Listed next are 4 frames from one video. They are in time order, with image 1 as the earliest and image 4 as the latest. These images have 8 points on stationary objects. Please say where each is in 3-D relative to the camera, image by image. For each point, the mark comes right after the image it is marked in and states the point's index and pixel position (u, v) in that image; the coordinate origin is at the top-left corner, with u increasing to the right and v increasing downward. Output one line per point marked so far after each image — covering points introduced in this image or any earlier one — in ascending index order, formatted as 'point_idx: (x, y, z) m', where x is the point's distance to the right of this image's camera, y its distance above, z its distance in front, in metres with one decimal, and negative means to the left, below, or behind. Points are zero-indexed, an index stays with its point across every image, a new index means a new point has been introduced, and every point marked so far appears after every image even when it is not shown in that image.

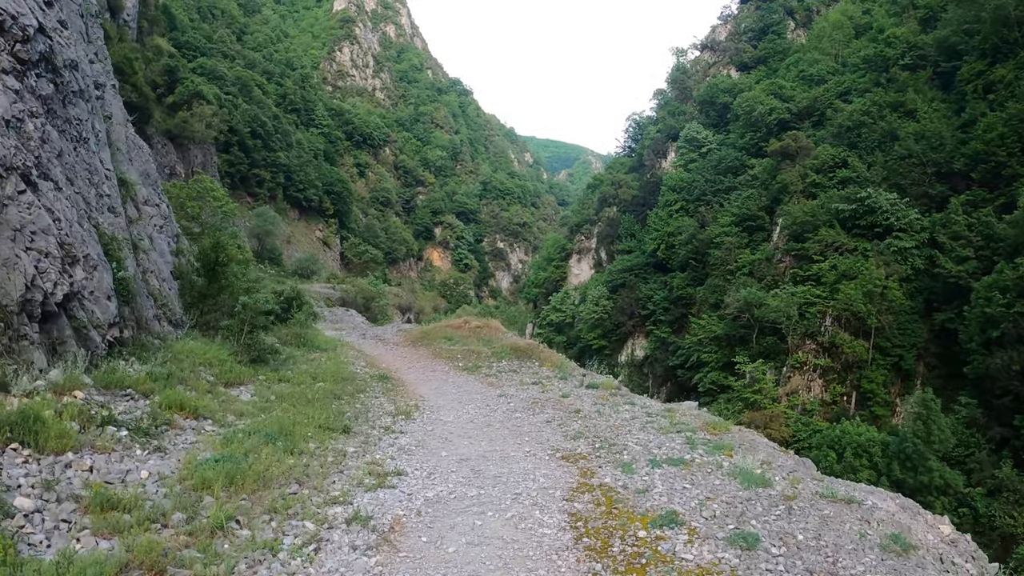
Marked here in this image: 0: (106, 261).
0: (-6.7, +0.5, +9.2) m
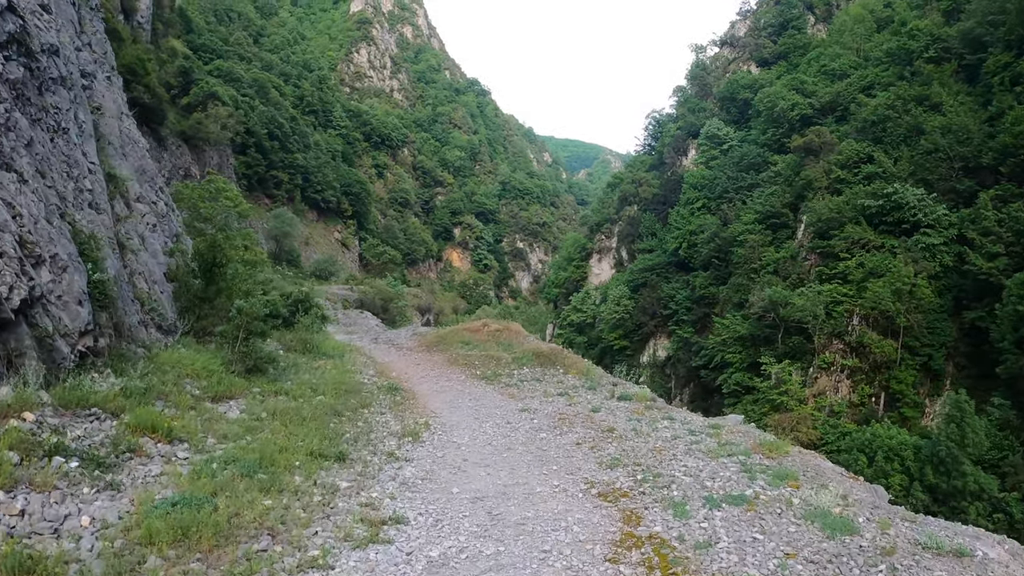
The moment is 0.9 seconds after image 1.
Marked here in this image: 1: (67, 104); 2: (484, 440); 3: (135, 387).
0: (-6.4, +0.4, +8.2) m
1: (-8.1, +3.4, +10.2) m
2: (-0.4, -2.0, +7.5) m
3: (-5.2, -1.4, +7.7) m
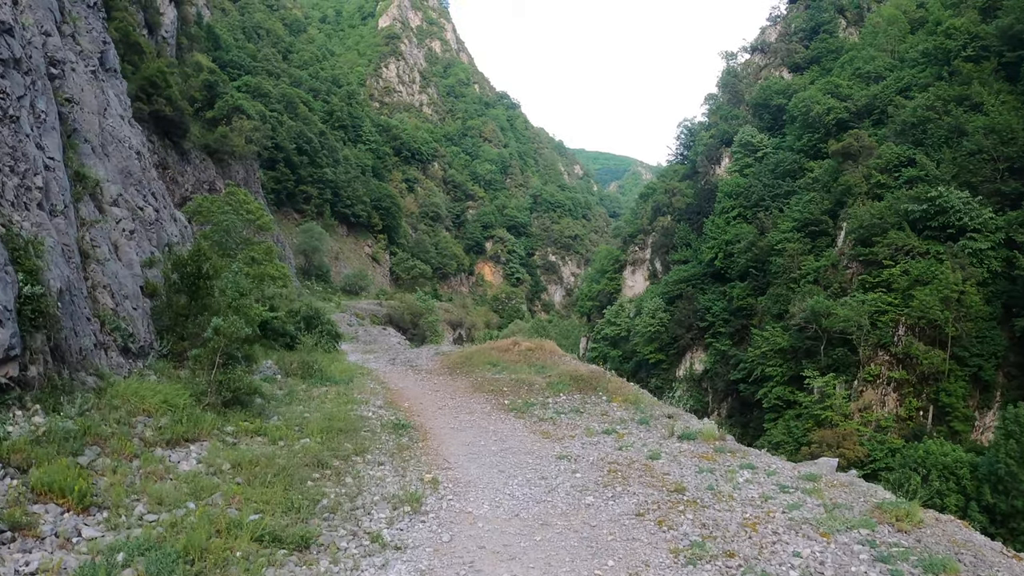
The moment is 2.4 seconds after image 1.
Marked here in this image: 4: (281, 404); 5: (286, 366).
0: (-6.0, +0.2, +6.6) m
1: (-7.7, +3.1, +8.7) m
2: (0.0, -2.2, +5.6) m
3: (-4.8, -1.5, +6.0) m
4: (-3.9, -1.9, +9.5) m
5: (-4.7, -1.6, +11.6) m
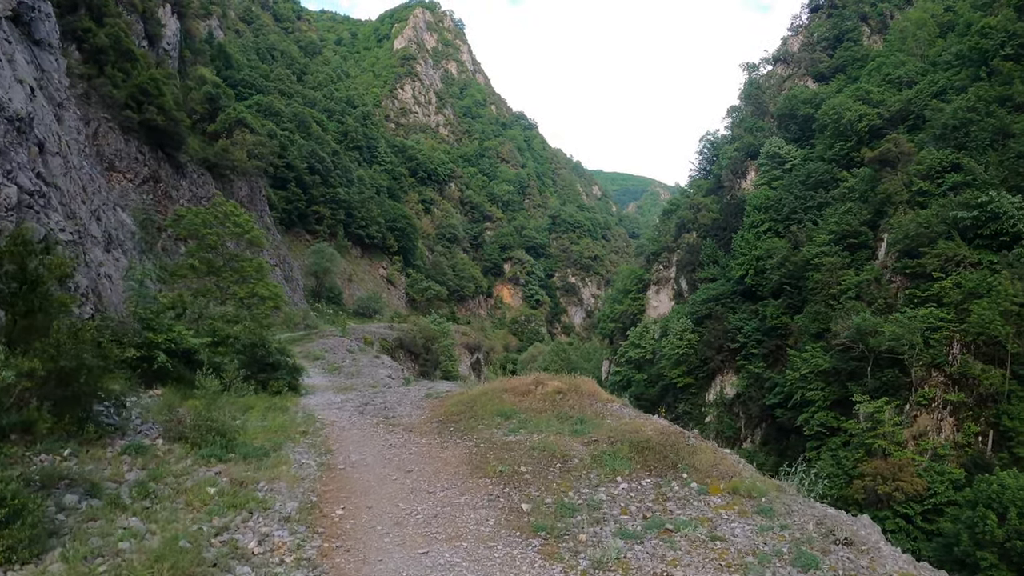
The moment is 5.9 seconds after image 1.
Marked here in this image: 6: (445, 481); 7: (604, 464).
0: (-5.9, +0.2, +2.5) m
1: (-7.6, +3.0, +4.8) m
2: (0.0, -2.1, +1.1) m
3: (-4.8, -1.5, +1.7) m
4: (-3.7, -2.0, +5.2) m
5: (-4.4, -1.8, +7.3) m
6: (-0.8, -2.2, +6.8) m
7: (+1.1, -2.1, +6.7) m
